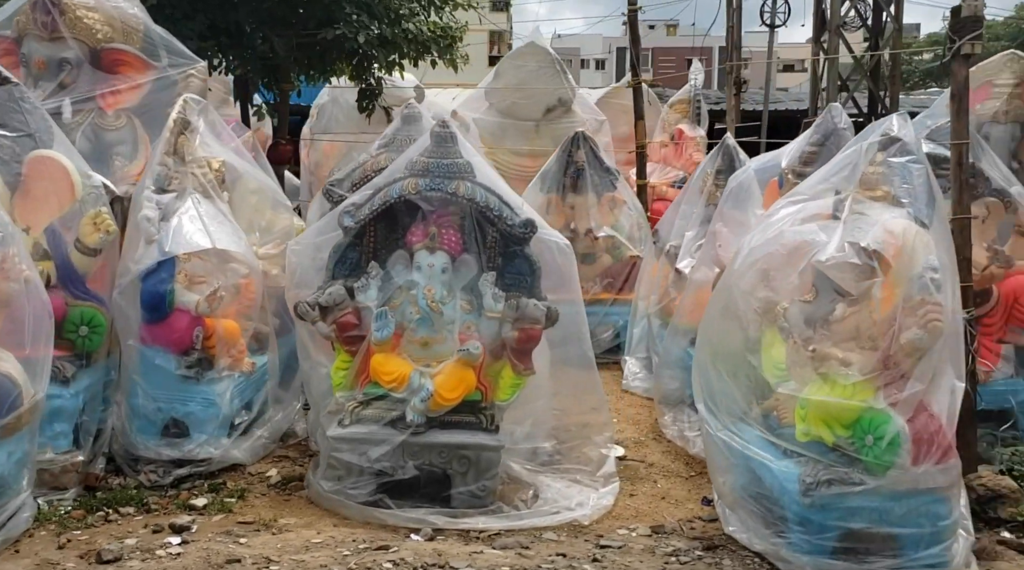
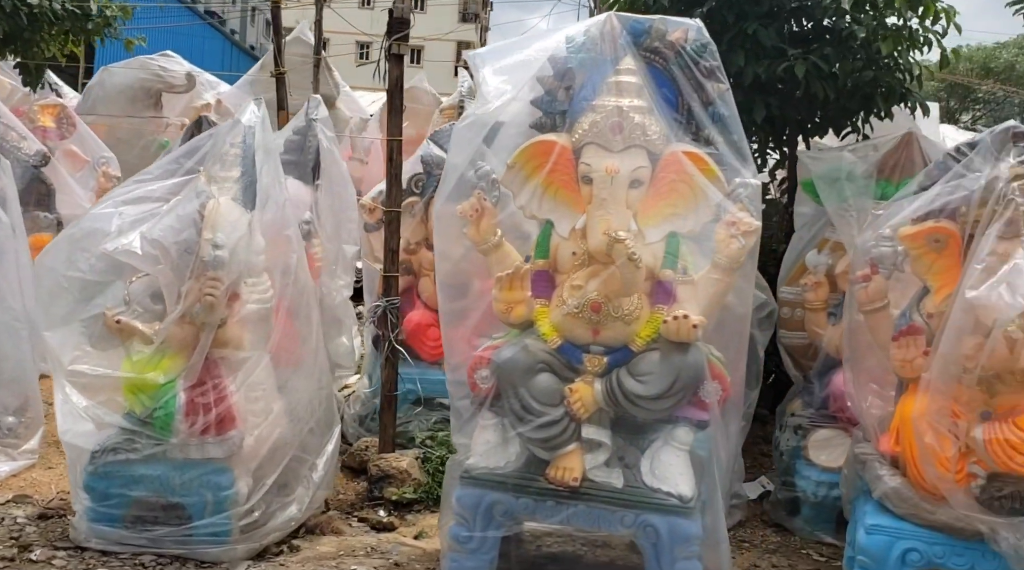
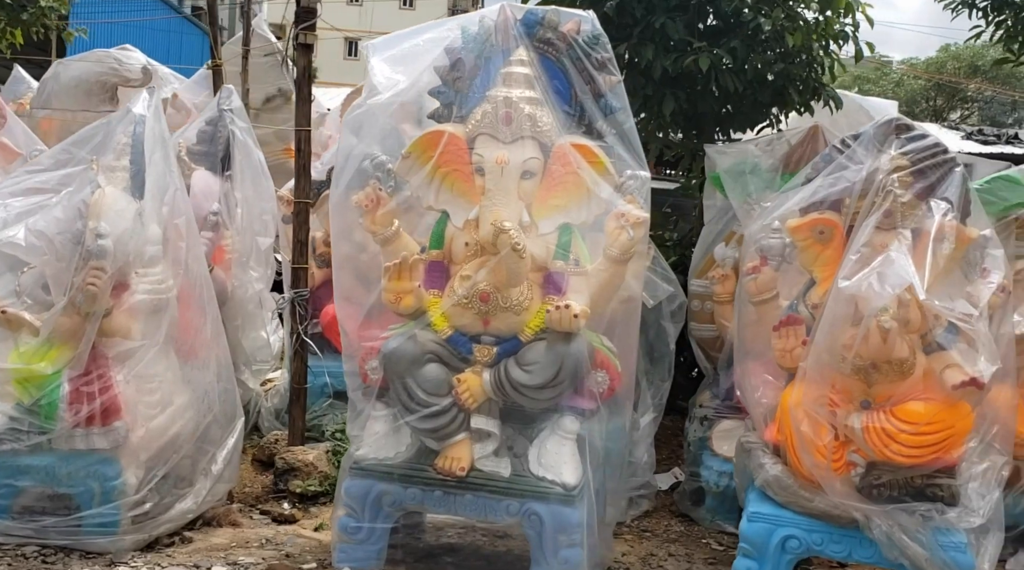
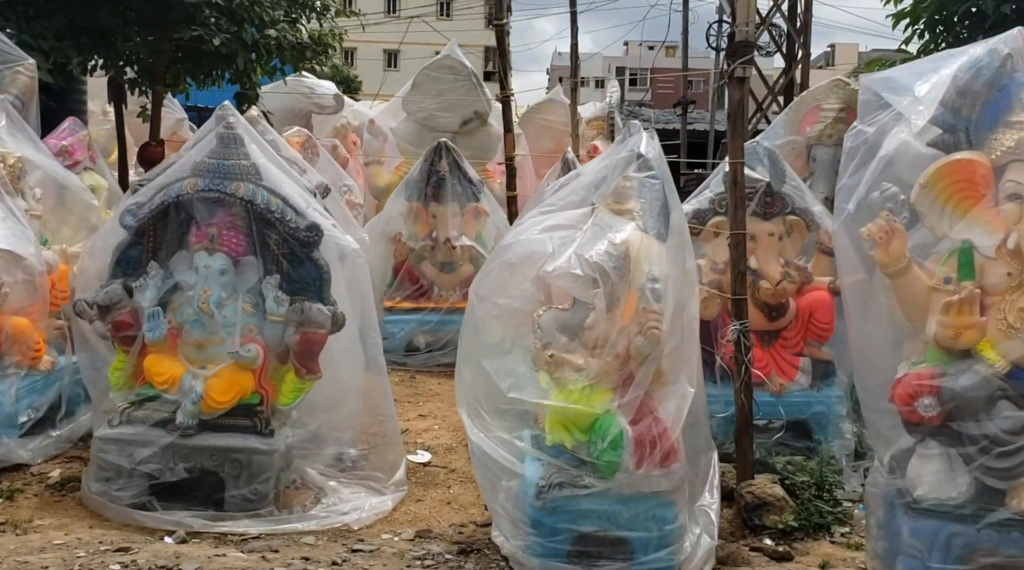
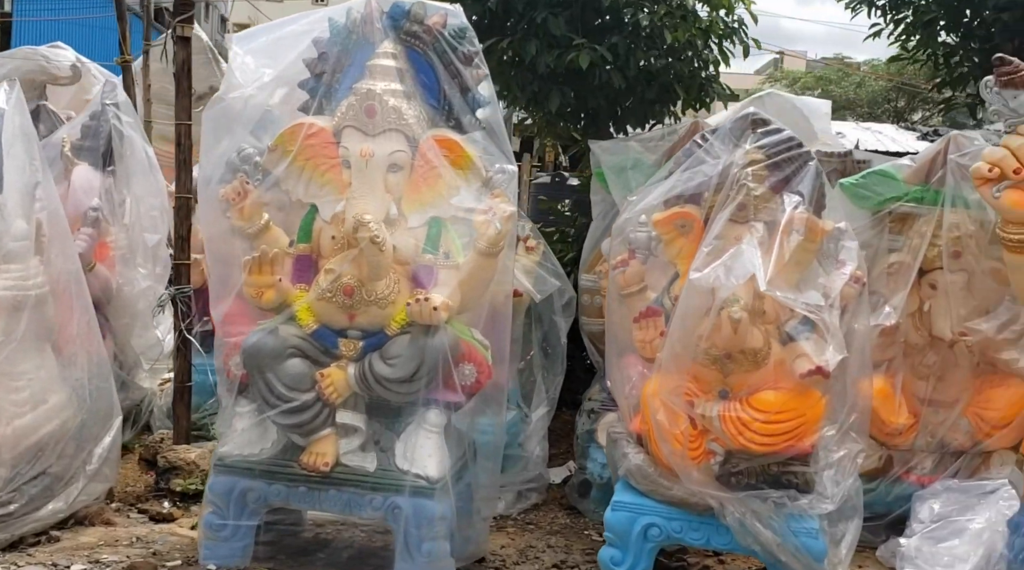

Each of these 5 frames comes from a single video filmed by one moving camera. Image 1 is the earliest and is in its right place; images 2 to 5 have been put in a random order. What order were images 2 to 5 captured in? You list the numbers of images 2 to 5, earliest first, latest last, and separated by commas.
4, 2, 3, 5
